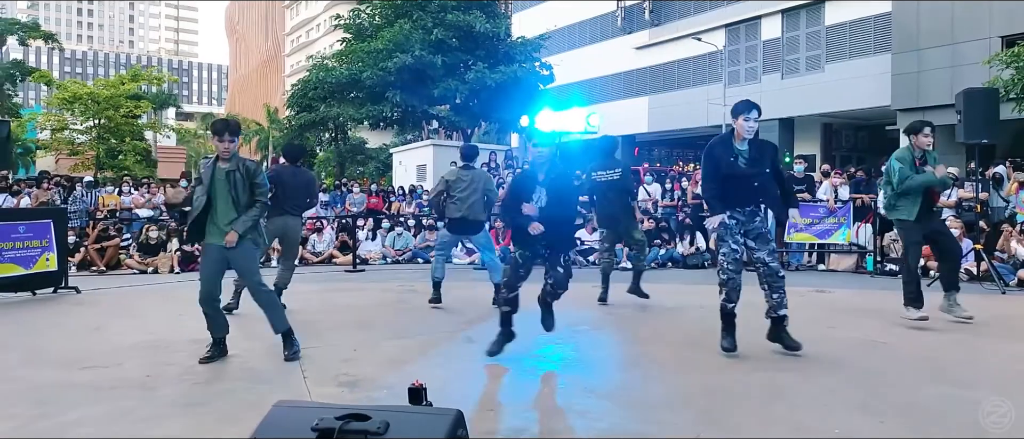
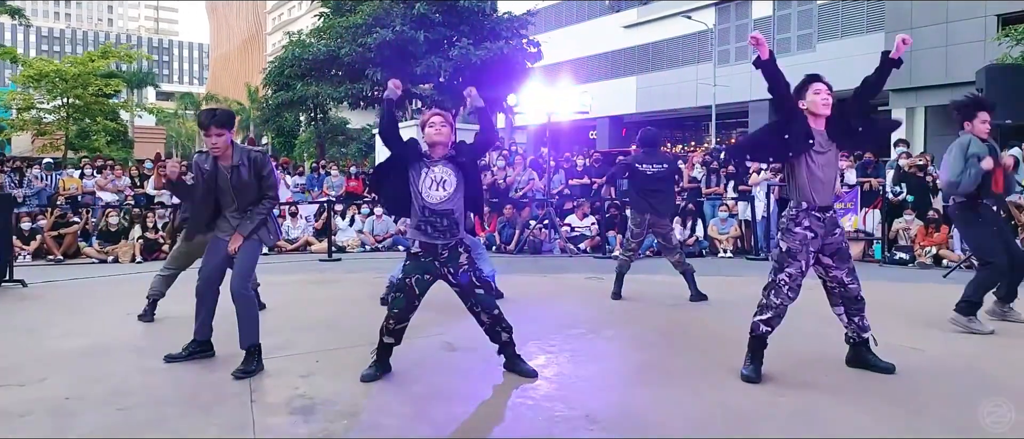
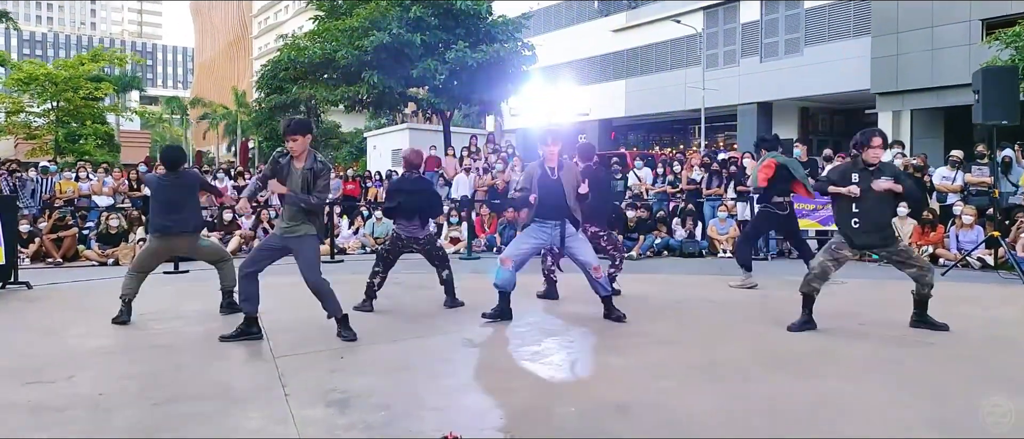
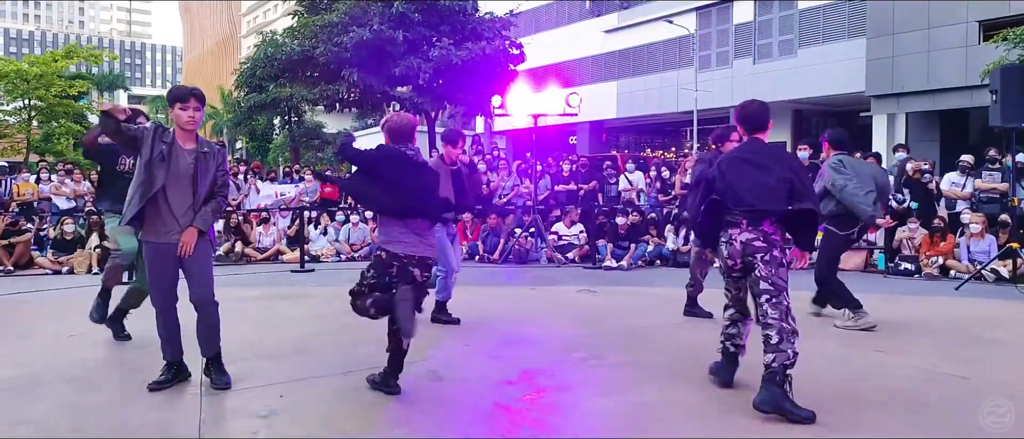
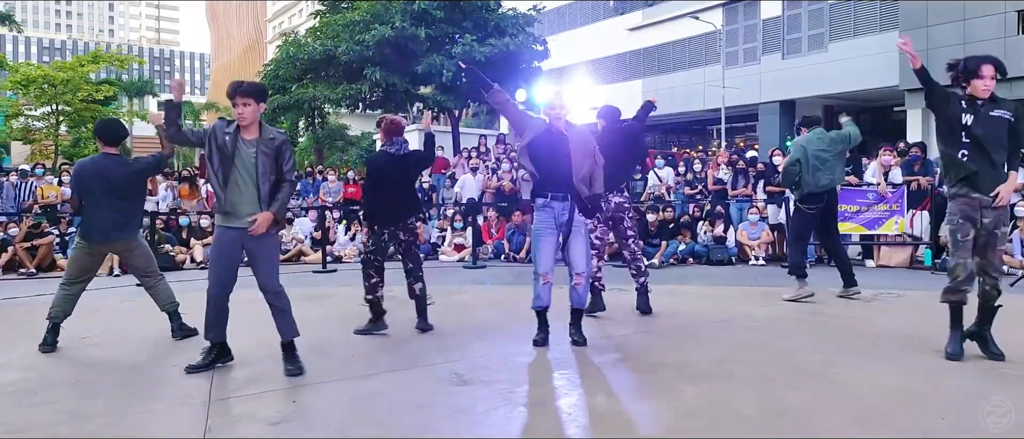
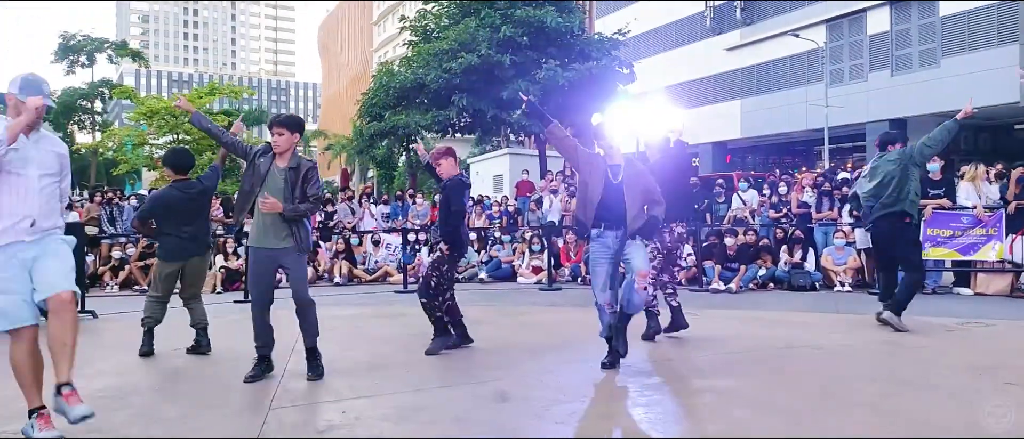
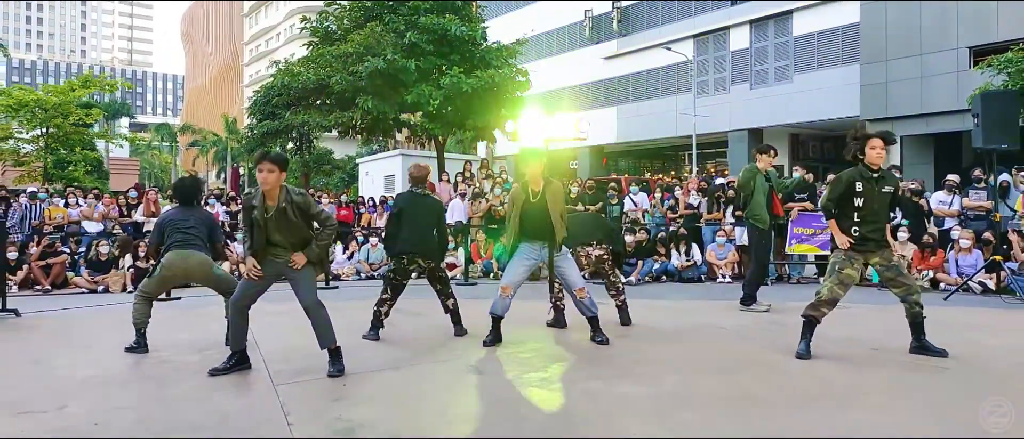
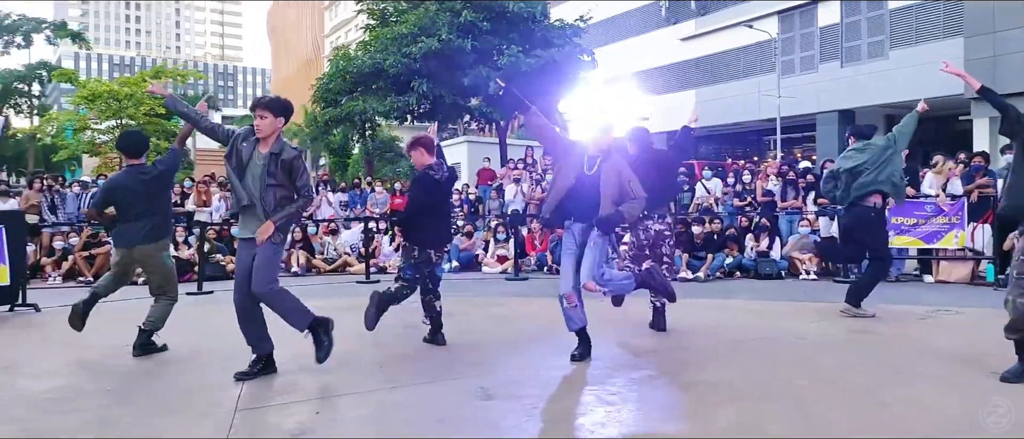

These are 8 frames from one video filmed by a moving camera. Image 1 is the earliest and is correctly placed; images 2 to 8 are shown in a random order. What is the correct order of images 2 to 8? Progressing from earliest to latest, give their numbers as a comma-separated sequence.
2, 4, 7, 3, 5, 8, 6
